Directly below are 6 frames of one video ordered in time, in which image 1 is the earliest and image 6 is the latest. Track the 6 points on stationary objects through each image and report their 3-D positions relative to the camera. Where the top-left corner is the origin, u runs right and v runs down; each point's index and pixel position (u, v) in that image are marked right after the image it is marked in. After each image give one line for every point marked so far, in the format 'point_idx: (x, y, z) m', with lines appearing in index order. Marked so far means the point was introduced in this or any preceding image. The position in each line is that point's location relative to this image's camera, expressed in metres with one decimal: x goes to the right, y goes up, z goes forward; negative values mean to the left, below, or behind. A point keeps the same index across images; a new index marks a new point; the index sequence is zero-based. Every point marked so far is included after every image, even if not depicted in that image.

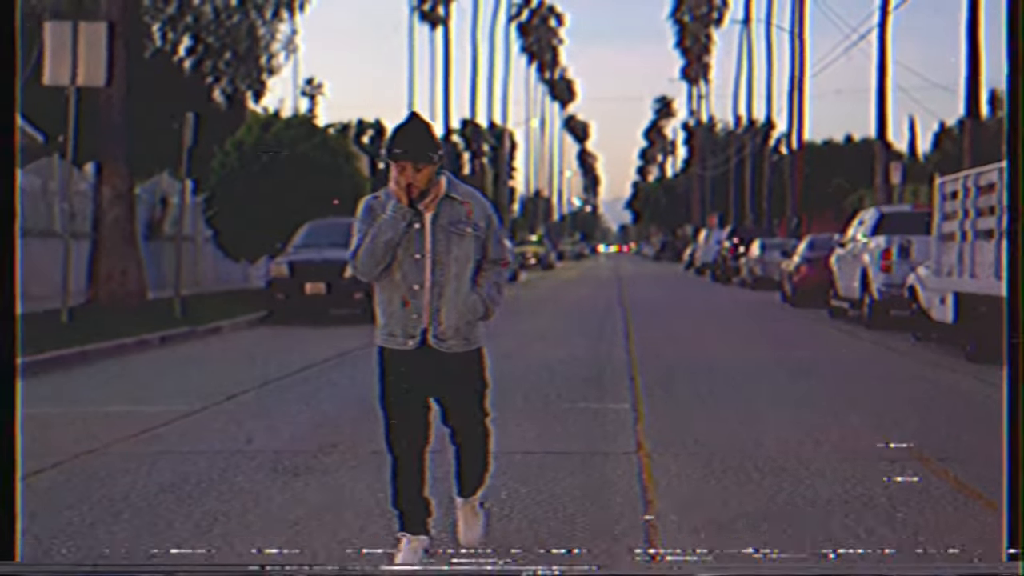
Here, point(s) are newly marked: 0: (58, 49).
0: (-6.1, +3.2, +17.6) m
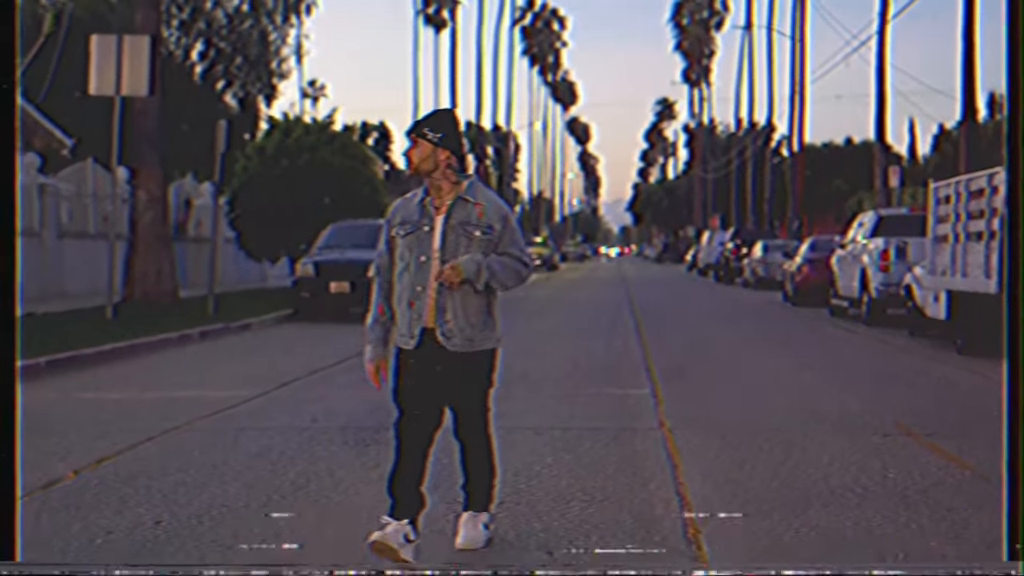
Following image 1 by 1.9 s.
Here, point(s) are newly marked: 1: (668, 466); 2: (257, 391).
0: (-5.8, +3.2, +18.7) m
1: (+1.0, -1.1, +8.0) m
2: (-2.4, -0.9, +12.0) m
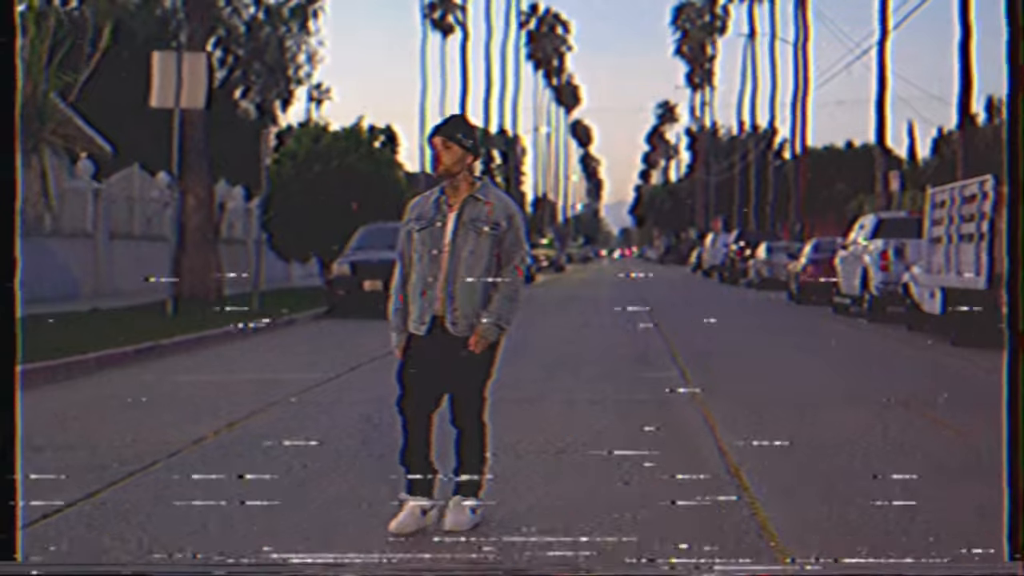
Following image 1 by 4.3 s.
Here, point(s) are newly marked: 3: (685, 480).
0: (-5.4, +3.2, +20.3) m
1: (+1.4, -1.1, +9.5) m
2: (-1.9, -0.9, +13.6) m
3: (+1.0, -1.1, +7.7) m
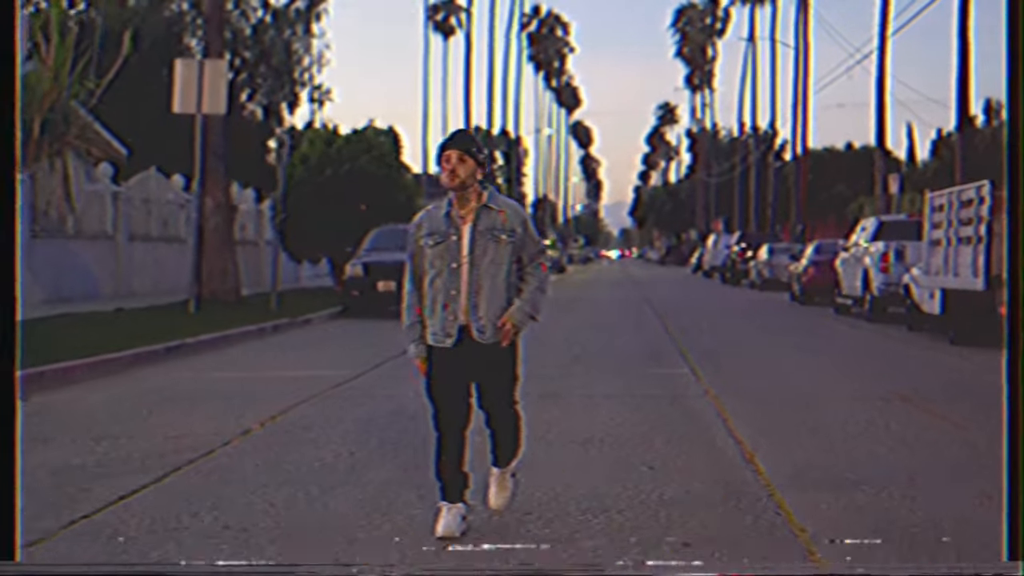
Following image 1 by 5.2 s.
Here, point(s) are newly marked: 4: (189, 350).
0: (-5.2, +3.2, +20.9) m
1: (+1.6, -1.1, +10.2) m
2: (-1.7, -0.9, +14.2) m
3: (+1.2, -1.1, +8.3) m
4: (-4.1, -0.8, +16.9) m
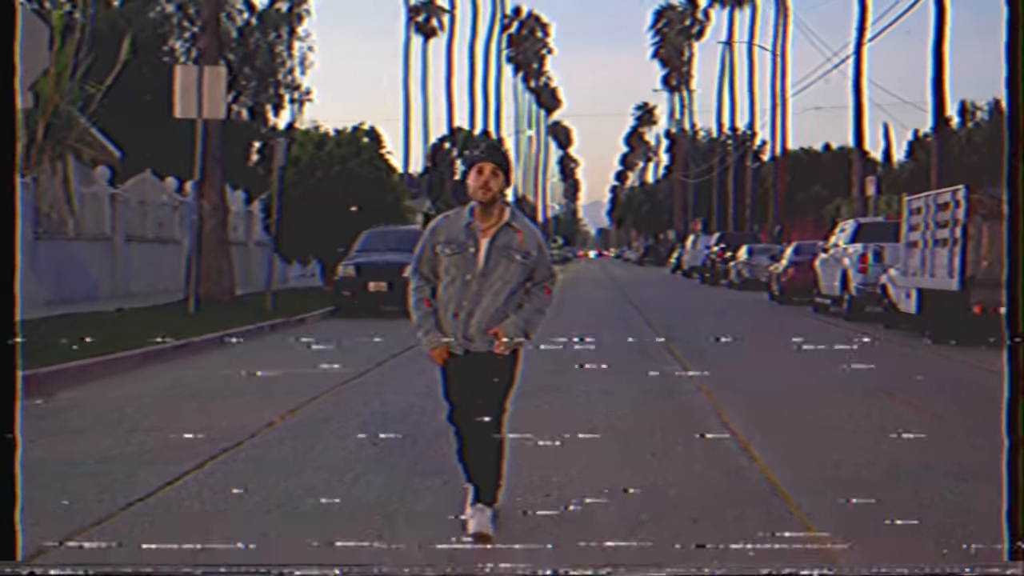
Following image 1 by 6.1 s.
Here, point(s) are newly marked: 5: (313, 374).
0: (-5.3, +3.2, +21.5) m
1: (+1.7, -1.1, +10.8) m
2: (-1.8, -0.9, +14.9) m
3: (+1.3, -1.1, +9.0) m
4: (-4.2, -0.8, +17.5) m
5: (-2.1, -0.9, +14.1) m
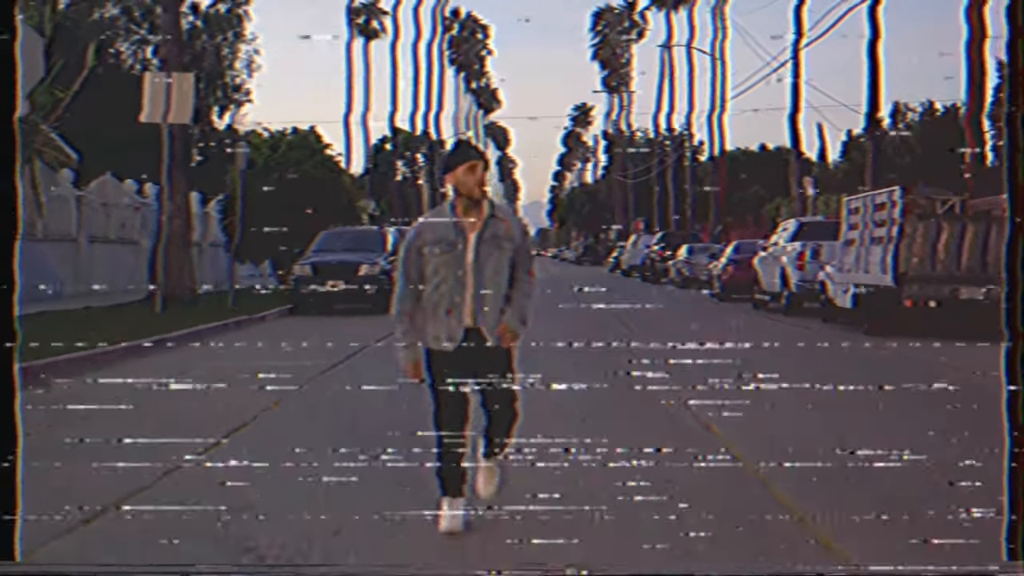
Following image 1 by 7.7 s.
0: (-6.0, +3.2, +22.1) m
1: (+1.4, -1.0, +11.8) m
2: (-2.2, -0.9, +15.7) m
3: (+1.1, -1.1, +10.0) m
4: (-4.8, -0.8, +18.2) m
5: (-2.5, -0.9, +15.0) m
